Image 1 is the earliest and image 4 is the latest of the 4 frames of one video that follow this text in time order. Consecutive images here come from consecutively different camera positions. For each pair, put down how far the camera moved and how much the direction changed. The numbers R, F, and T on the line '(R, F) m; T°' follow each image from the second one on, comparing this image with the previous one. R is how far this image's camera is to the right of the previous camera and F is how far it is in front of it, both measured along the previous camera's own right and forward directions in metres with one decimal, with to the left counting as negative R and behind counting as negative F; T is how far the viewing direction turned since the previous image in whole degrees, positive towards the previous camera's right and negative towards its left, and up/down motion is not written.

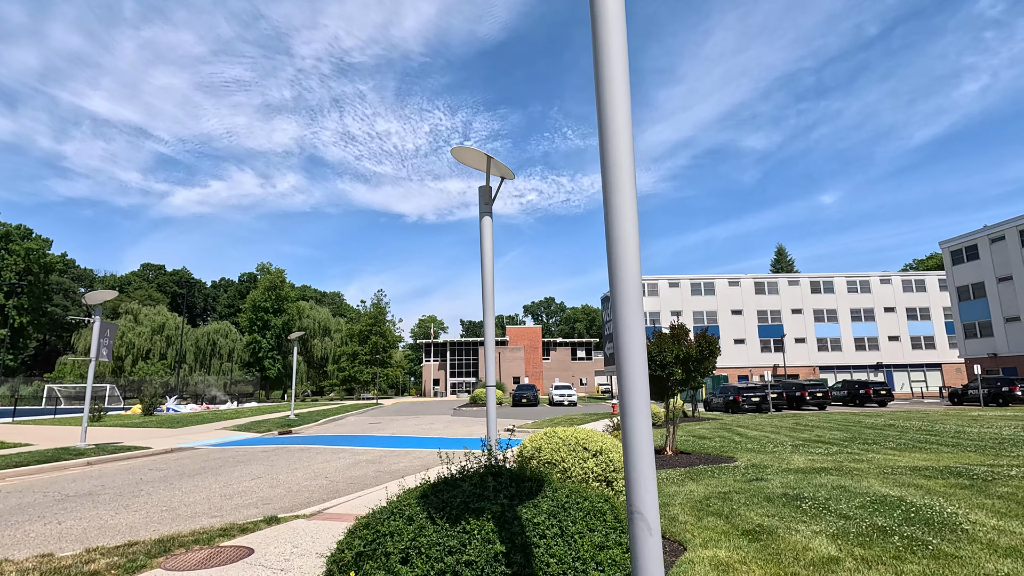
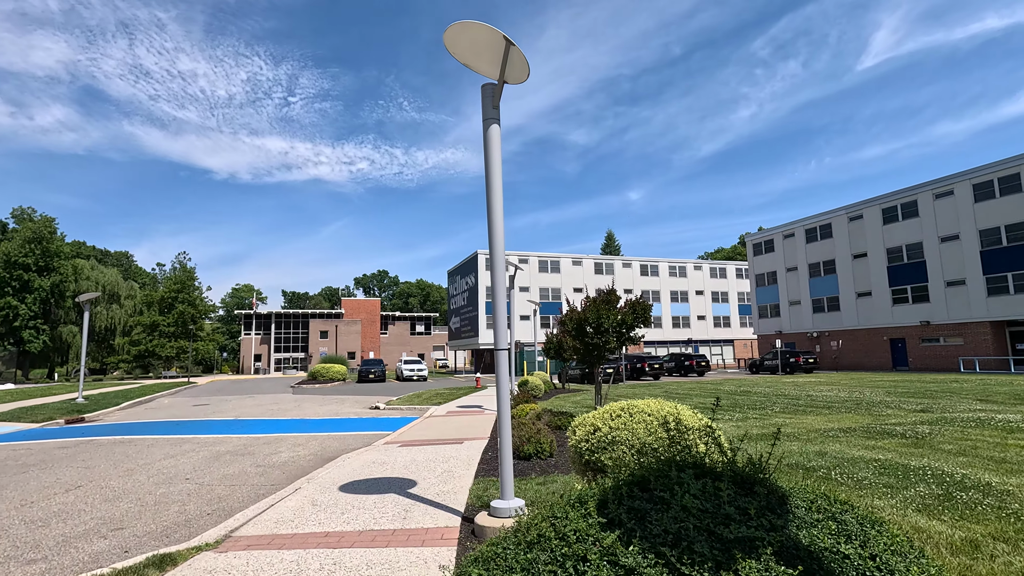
(-1.7, +1.8) m; +18°
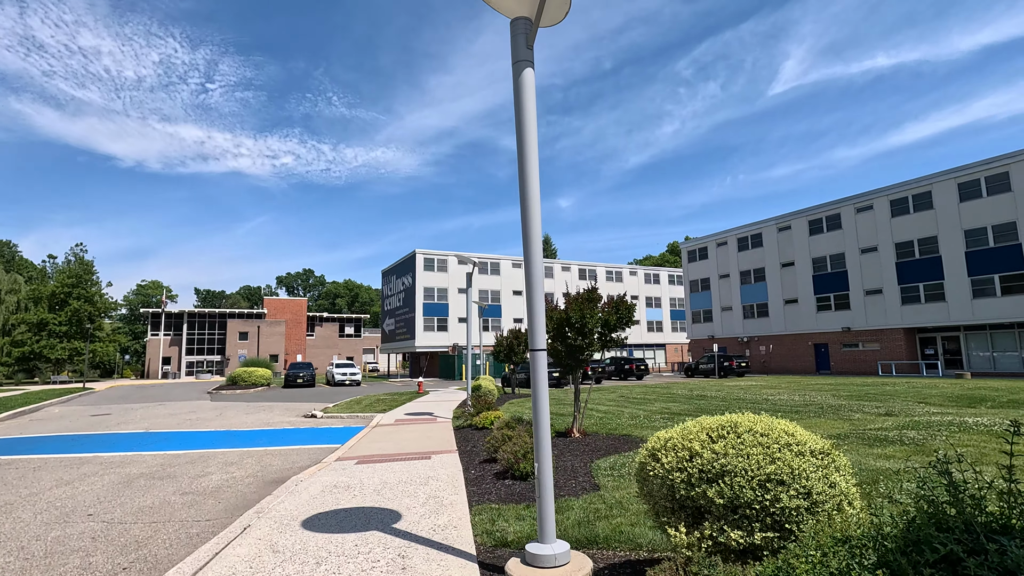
(-0.8, +1.1) m; +7°
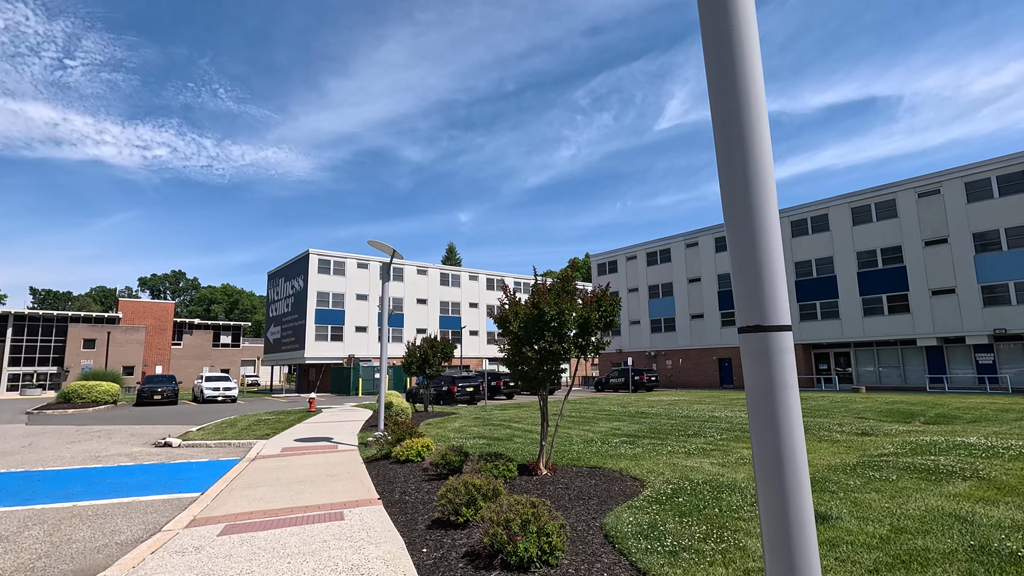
(-0.7, +2.6) m; +11°
